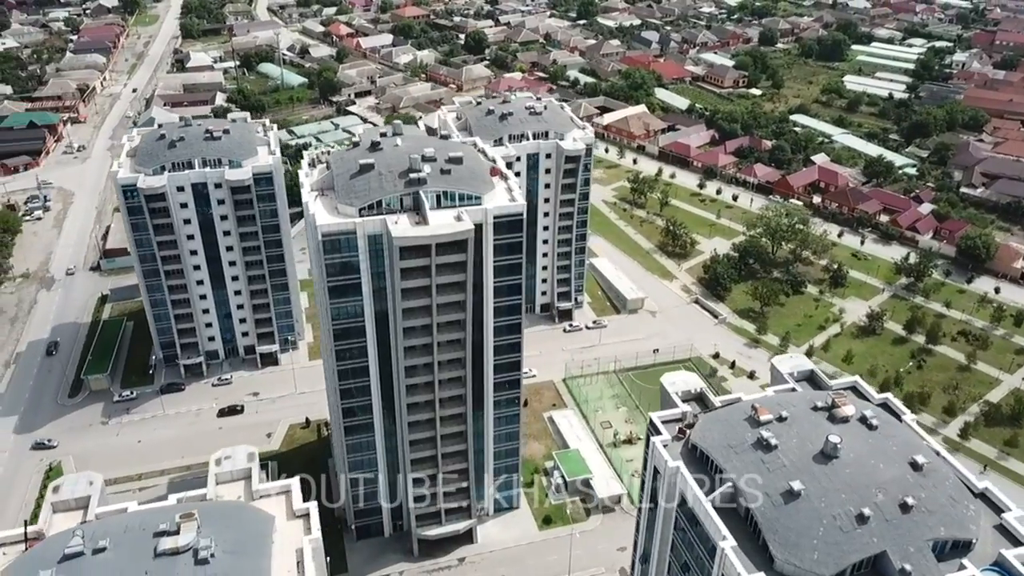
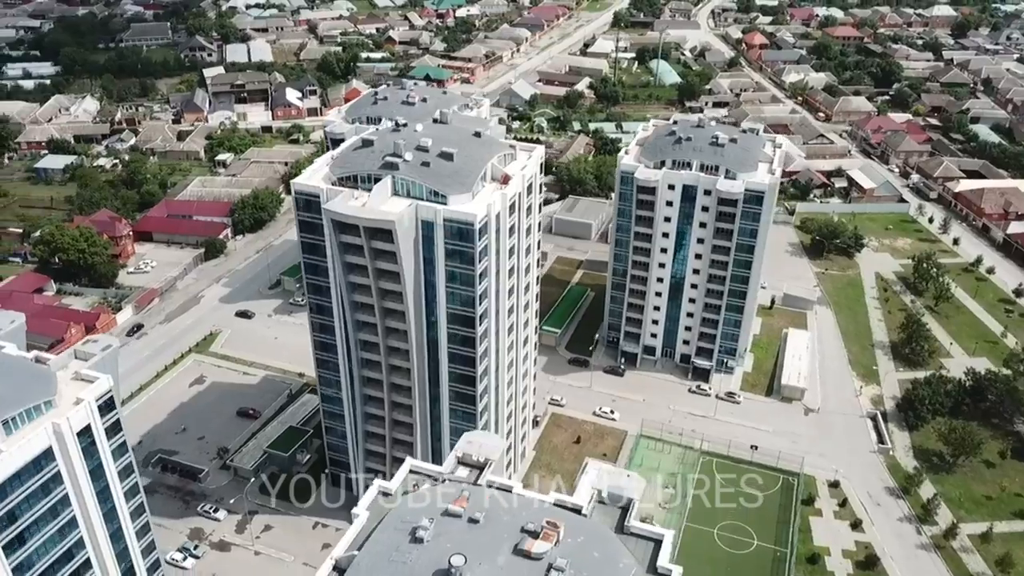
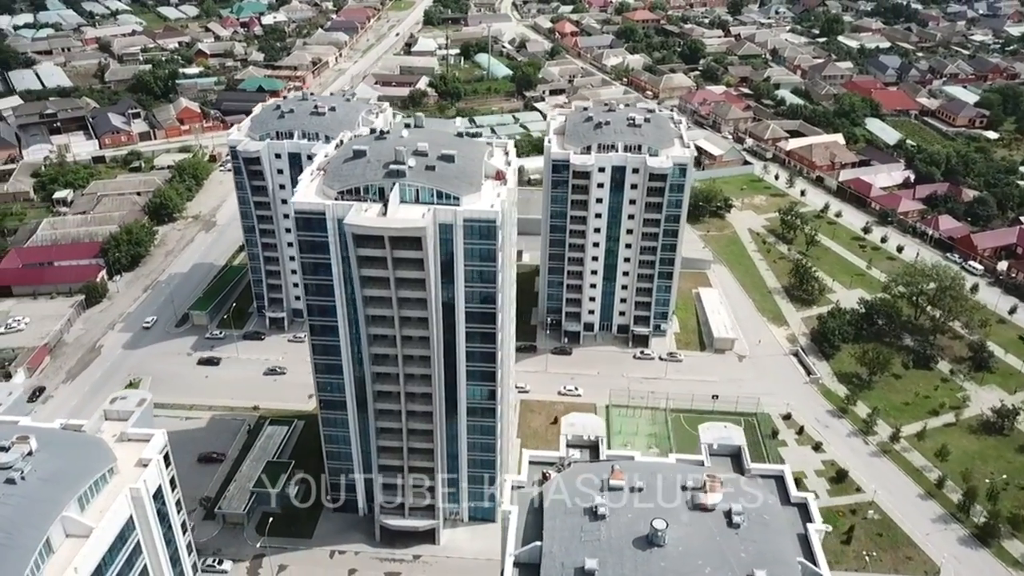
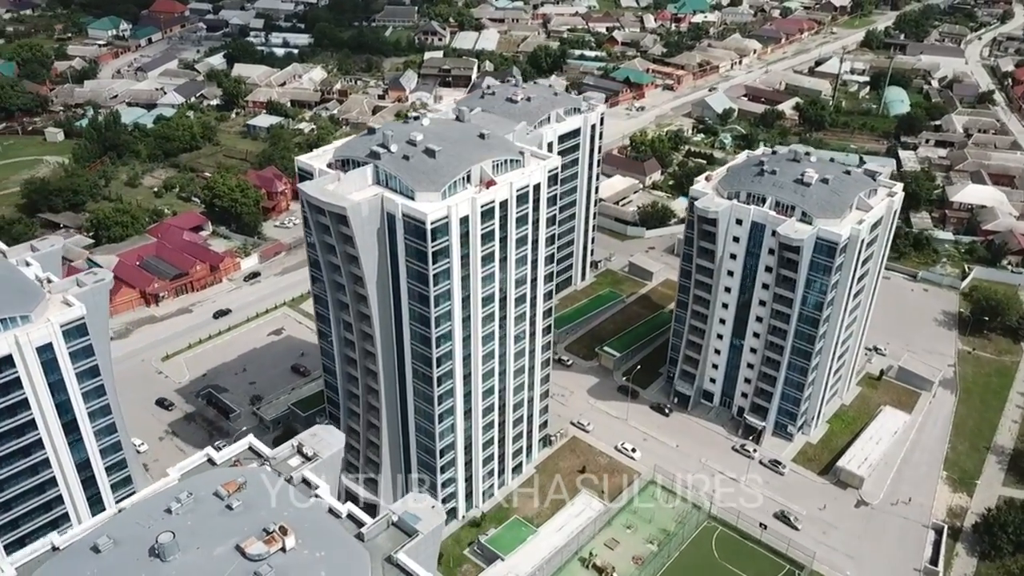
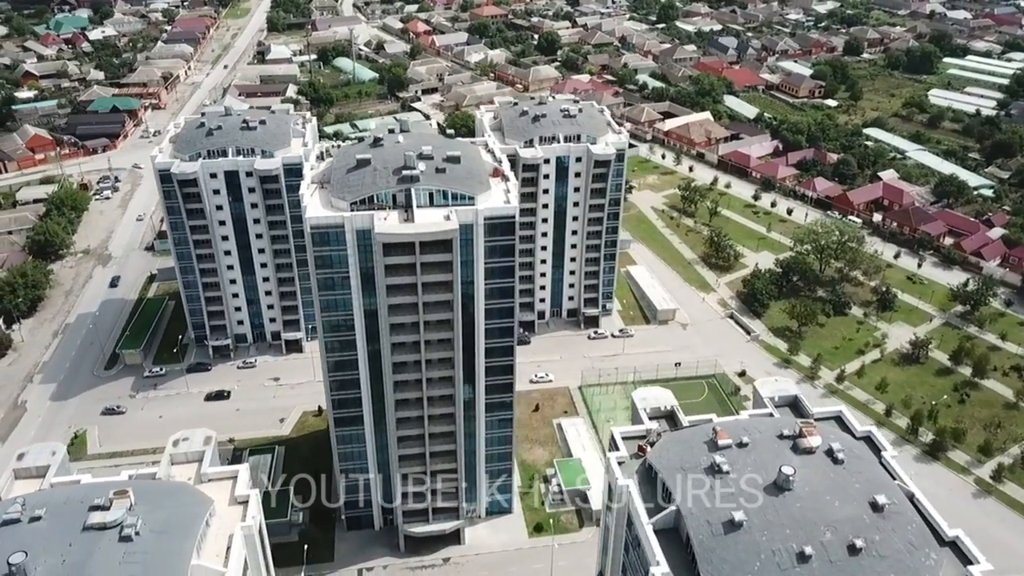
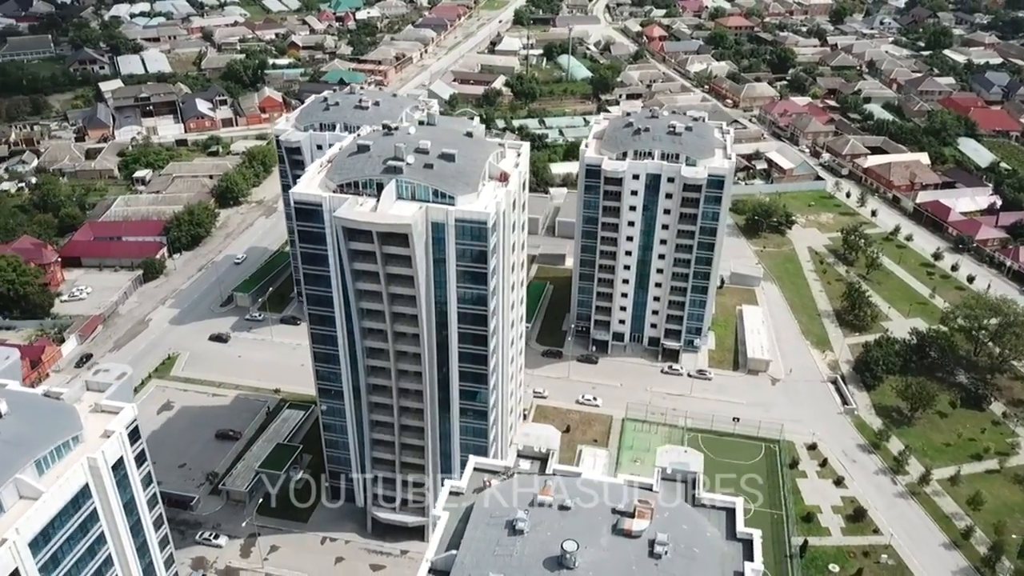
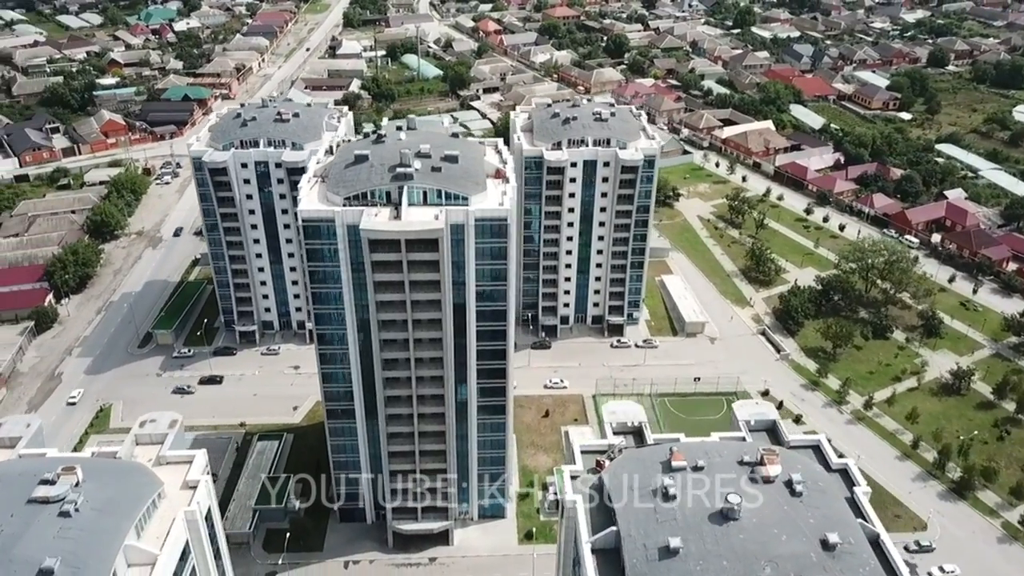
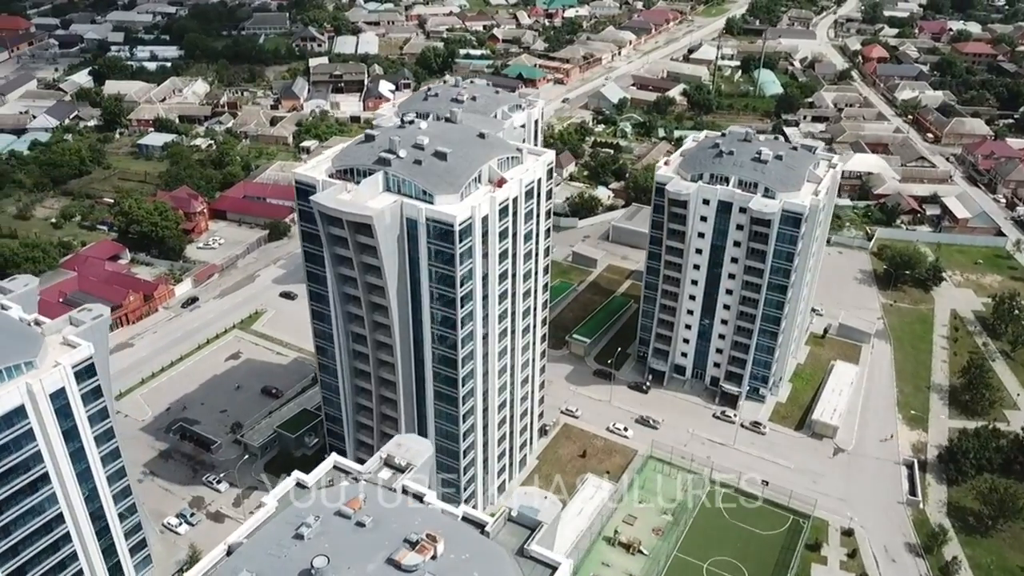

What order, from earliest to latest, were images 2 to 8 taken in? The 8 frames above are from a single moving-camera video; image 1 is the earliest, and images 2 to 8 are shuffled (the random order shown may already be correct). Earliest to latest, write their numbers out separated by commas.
5, 7, 3, 6, 2, 8, 4
